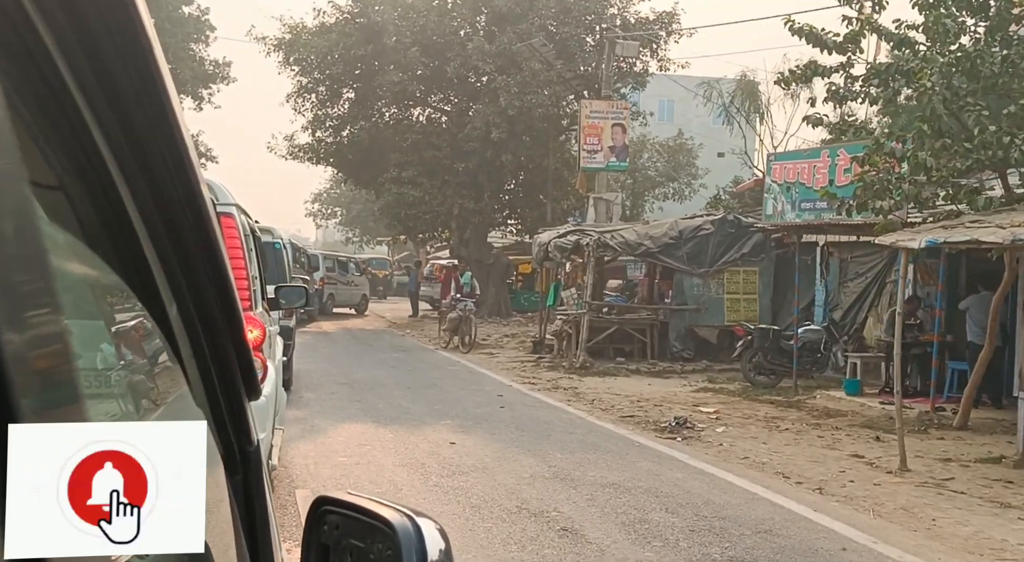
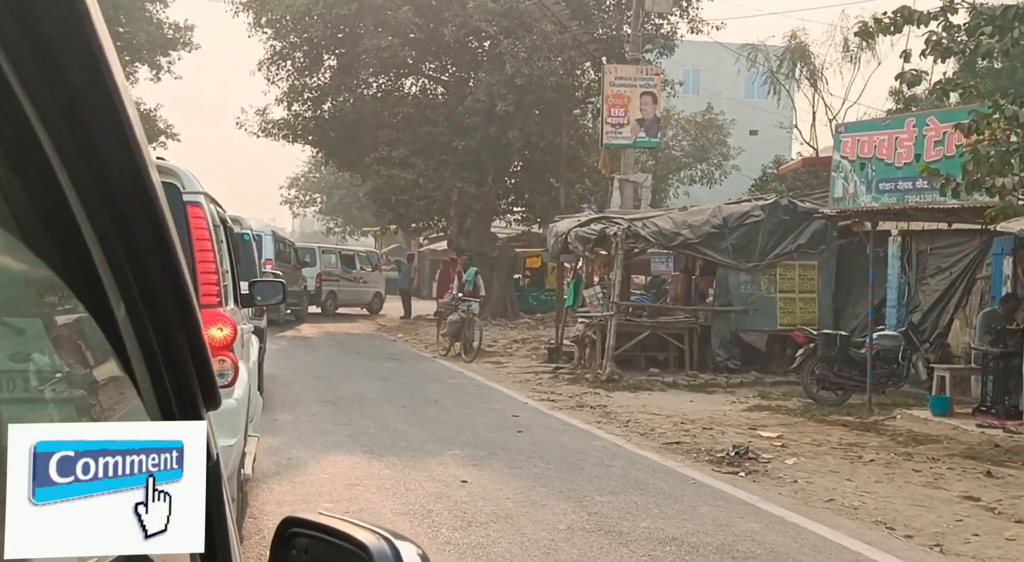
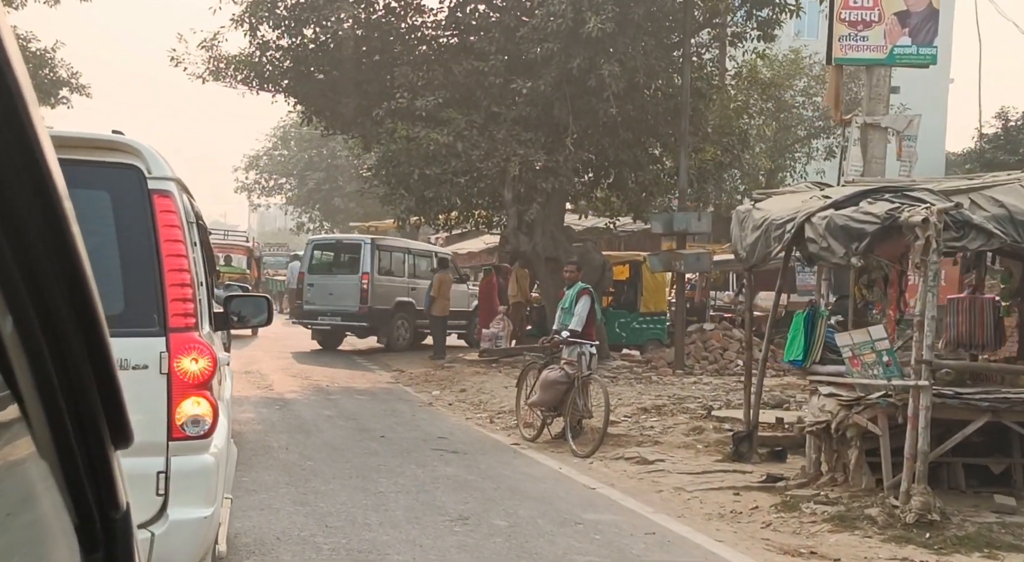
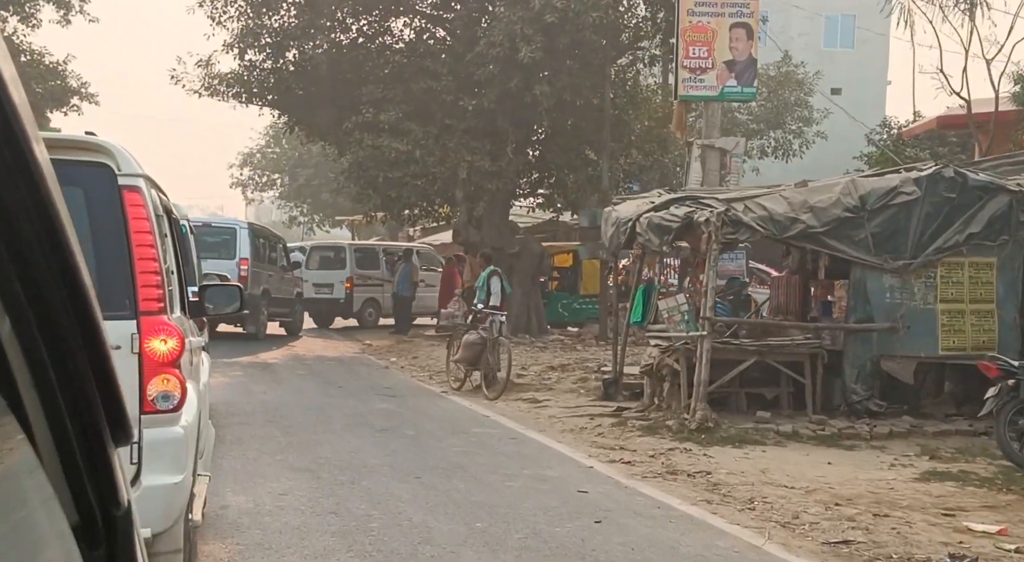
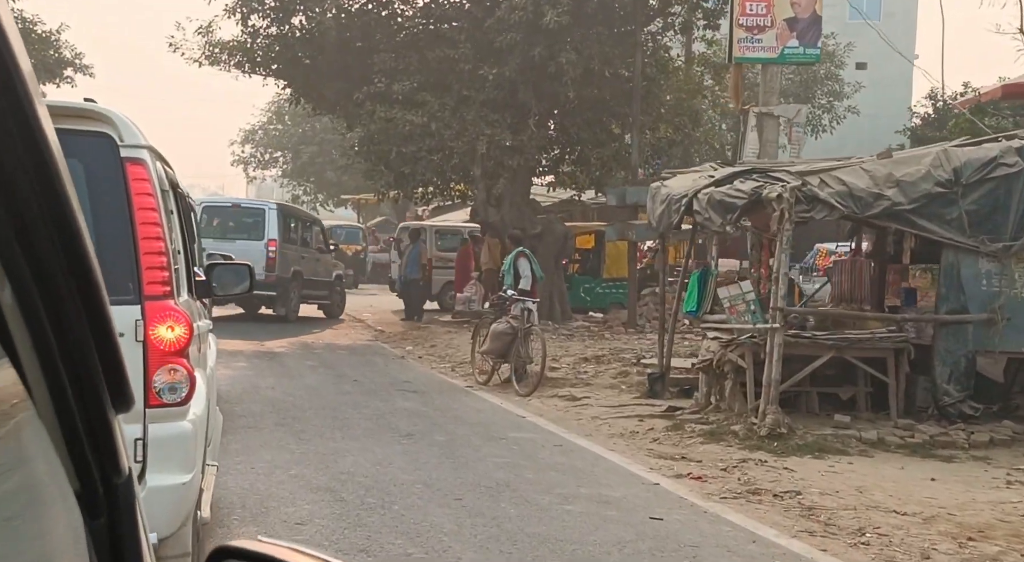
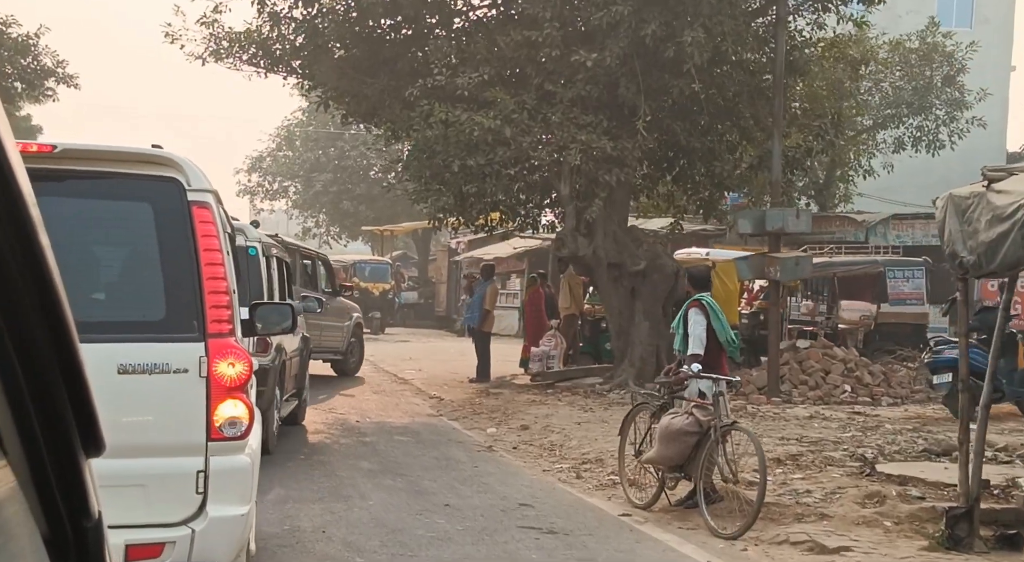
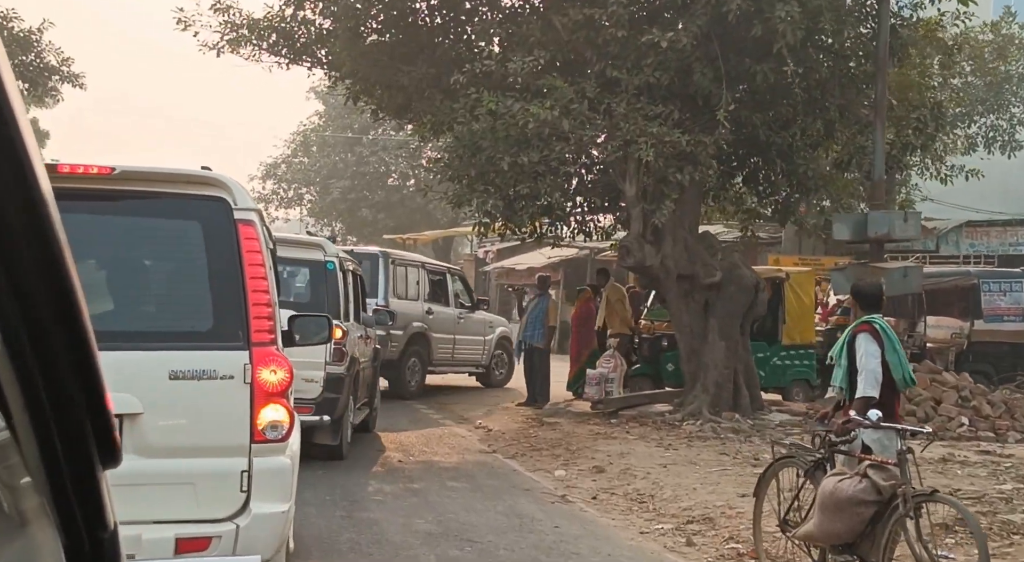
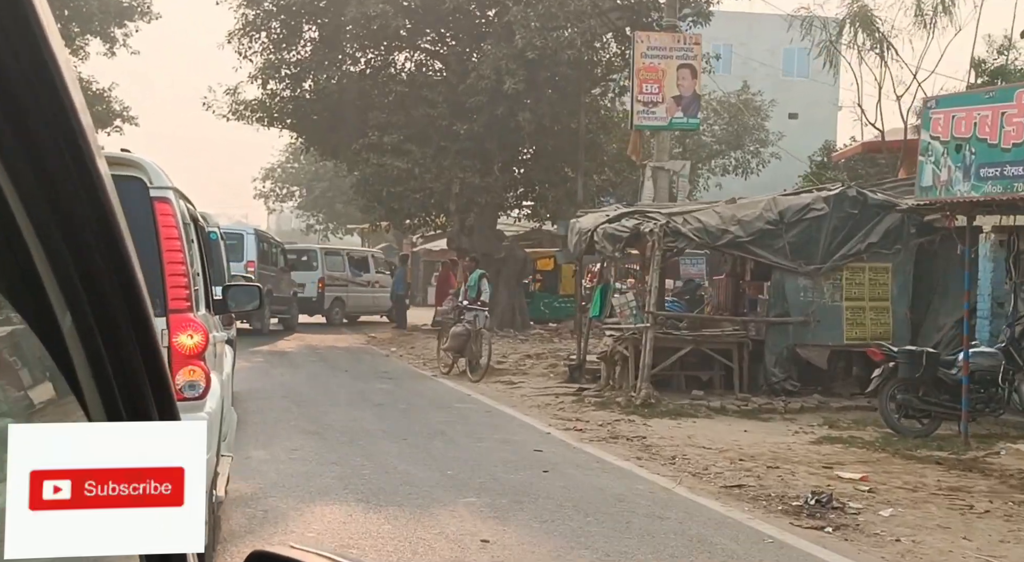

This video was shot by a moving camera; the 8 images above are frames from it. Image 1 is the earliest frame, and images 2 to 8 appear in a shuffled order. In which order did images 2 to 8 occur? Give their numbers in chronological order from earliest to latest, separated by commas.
2, 8, 4, 5, 3, 6, 7
